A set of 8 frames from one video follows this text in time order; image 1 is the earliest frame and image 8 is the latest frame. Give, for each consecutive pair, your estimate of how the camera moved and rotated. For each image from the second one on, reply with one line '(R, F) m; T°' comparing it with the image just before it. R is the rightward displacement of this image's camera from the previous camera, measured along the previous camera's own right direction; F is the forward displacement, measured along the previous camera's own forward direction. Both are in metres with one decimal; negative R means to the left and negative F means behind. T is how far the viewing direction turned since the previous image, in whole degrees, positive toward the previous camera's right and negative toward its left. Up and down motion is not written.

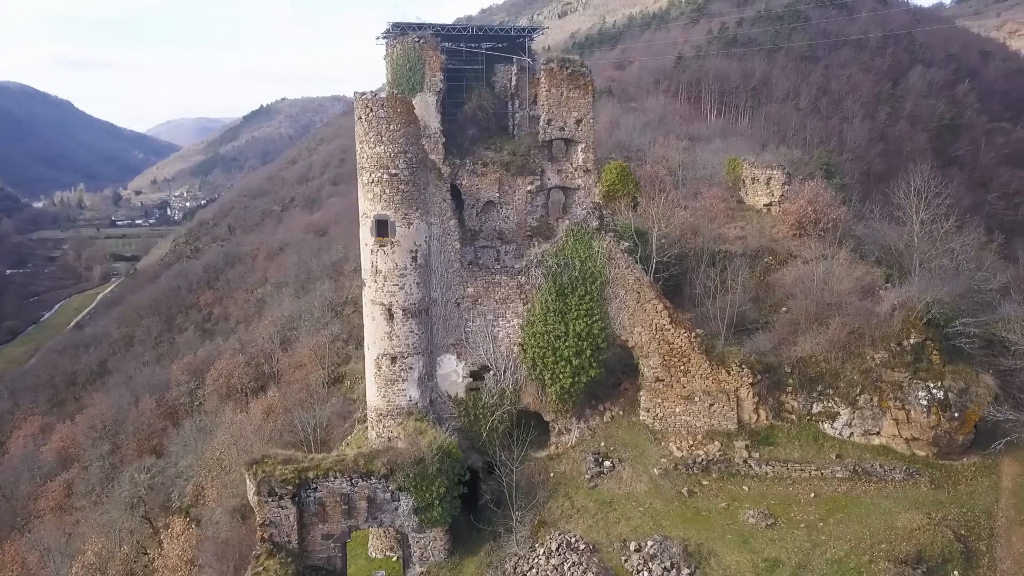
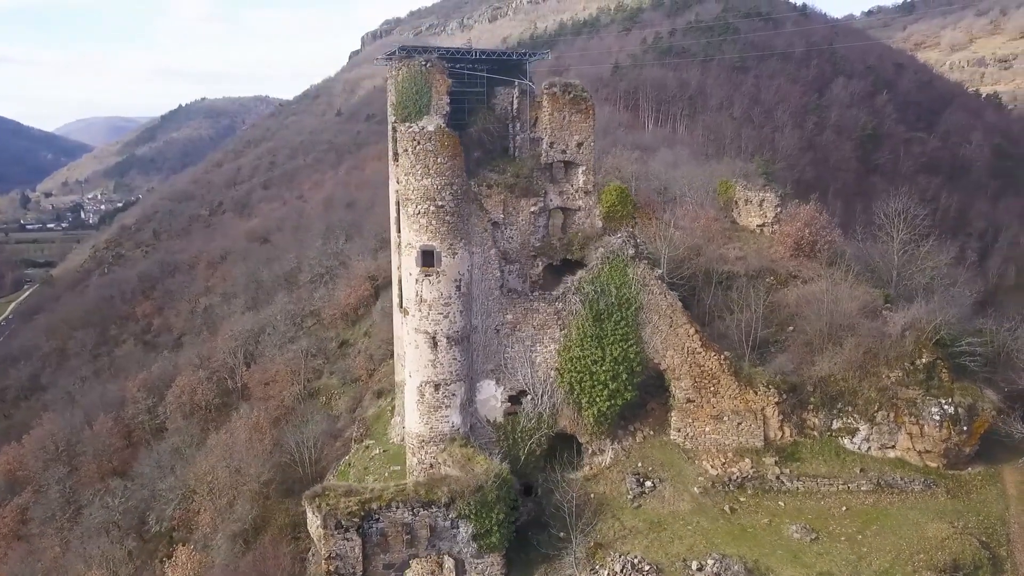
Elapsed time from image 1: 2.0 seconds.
(-2.1, -0.3) m; +5°
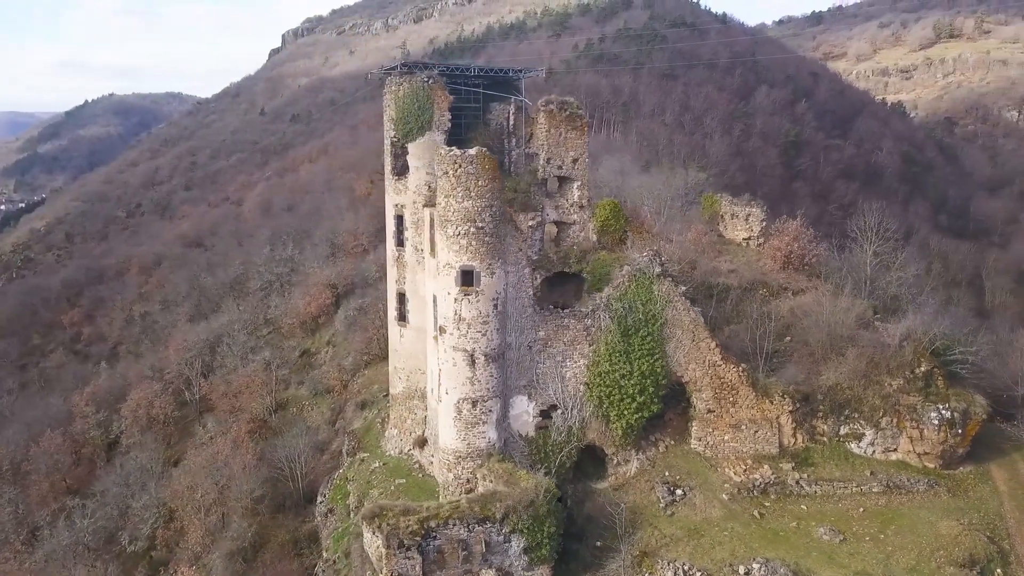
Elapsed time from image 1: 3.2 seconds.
(-2.1, -0.3) m; +6°
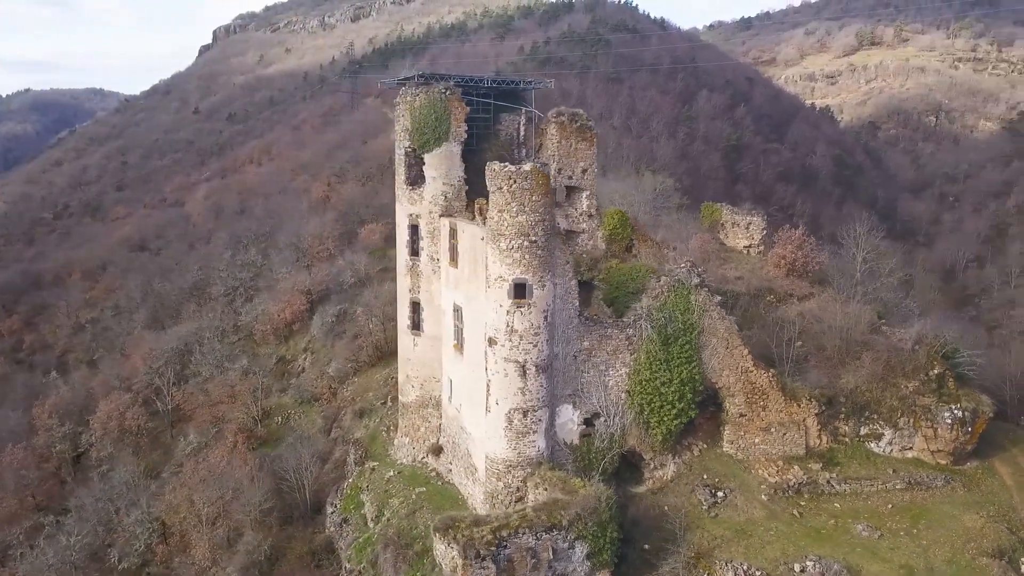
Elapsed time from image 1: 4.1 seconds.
(-2.2, -0.2) m; +5°
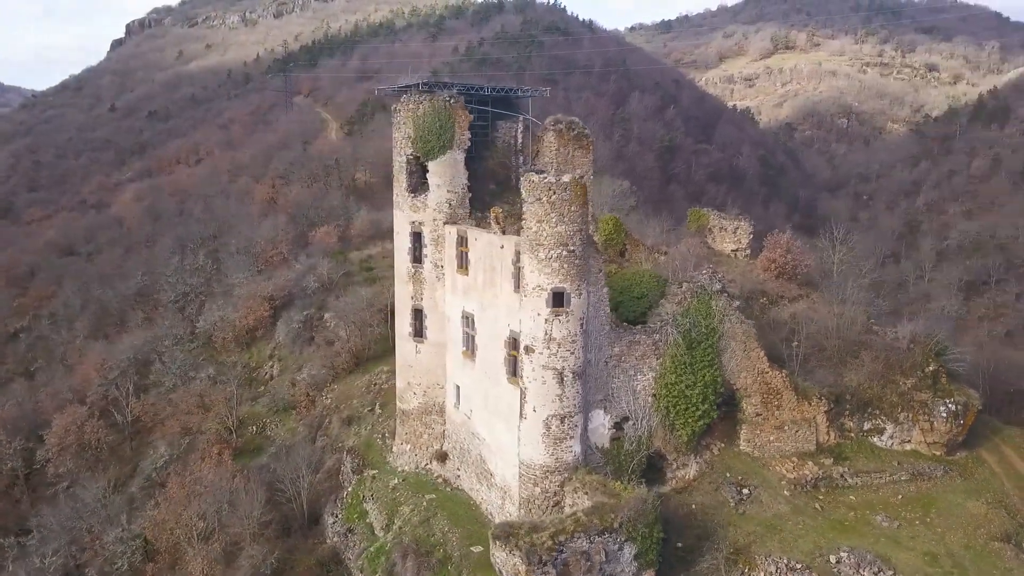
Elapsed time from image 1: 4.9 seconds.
(-2.1, -0.2) m; +5°
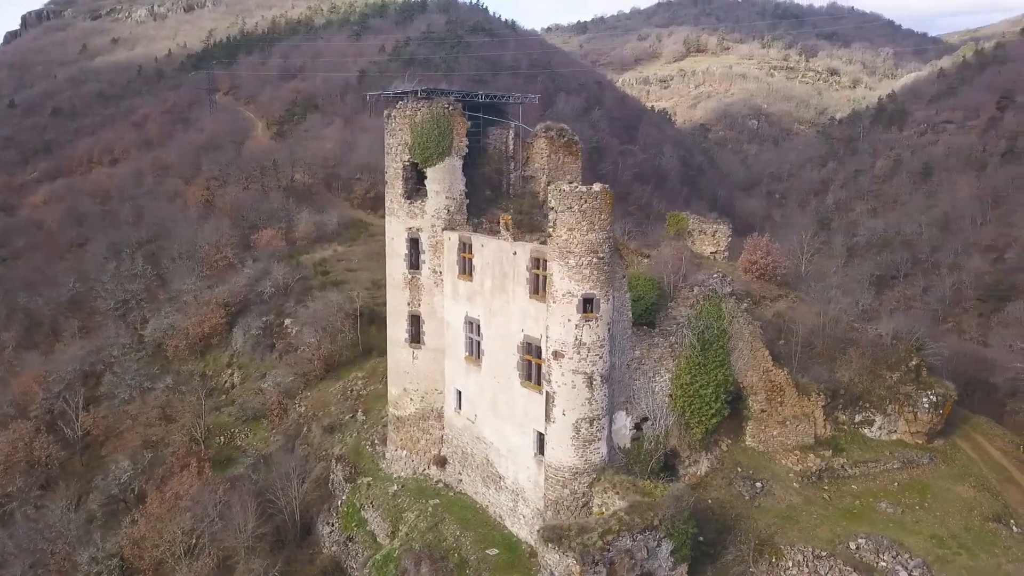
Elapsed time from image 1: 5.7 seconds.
(-2.2, -0.2) m; +6°
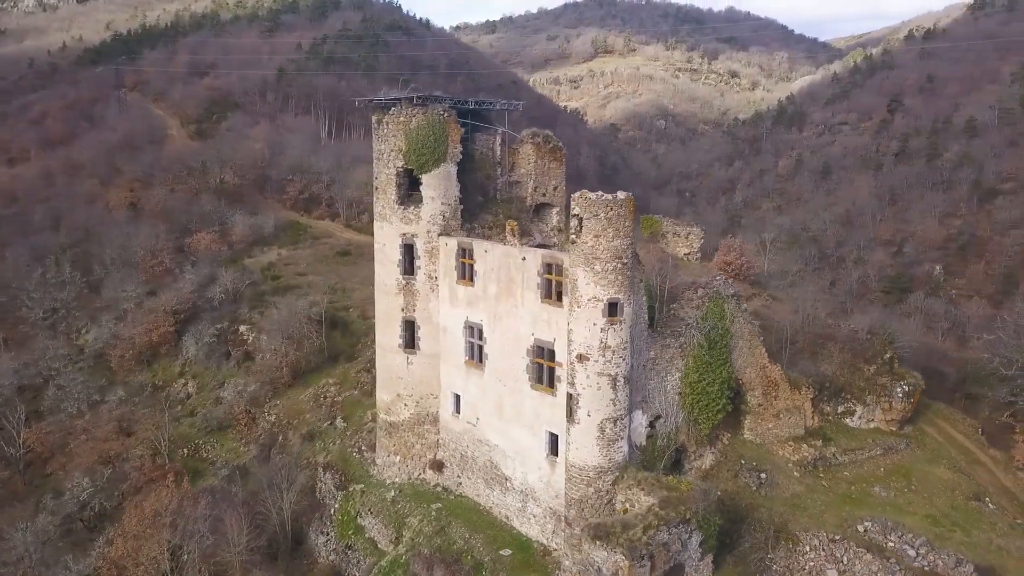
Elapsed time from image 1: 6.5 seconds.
(-2.3, -0.2) m; +6°
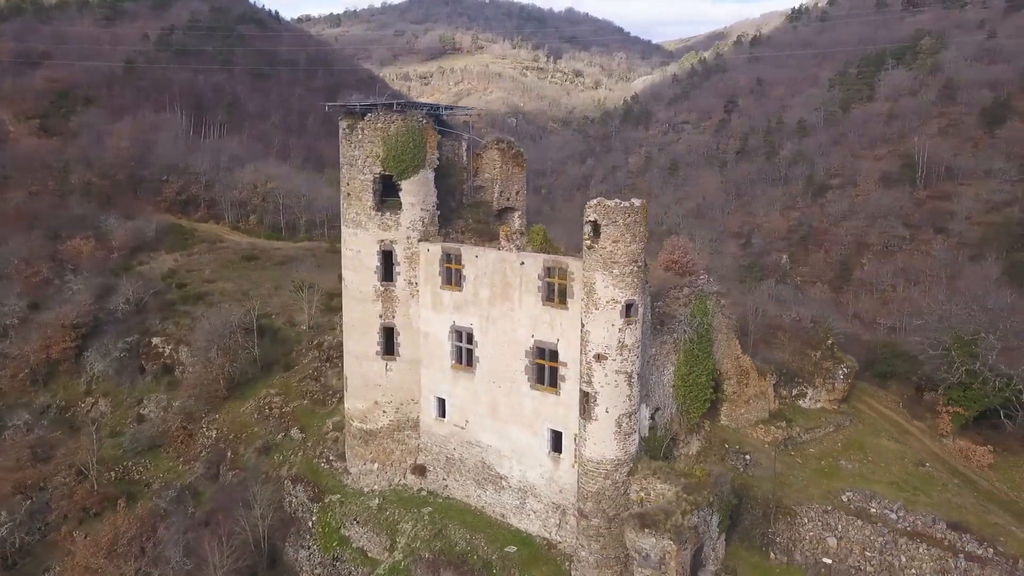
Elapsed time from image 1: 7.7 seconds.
(-3.6, -0.2) m; +11°
